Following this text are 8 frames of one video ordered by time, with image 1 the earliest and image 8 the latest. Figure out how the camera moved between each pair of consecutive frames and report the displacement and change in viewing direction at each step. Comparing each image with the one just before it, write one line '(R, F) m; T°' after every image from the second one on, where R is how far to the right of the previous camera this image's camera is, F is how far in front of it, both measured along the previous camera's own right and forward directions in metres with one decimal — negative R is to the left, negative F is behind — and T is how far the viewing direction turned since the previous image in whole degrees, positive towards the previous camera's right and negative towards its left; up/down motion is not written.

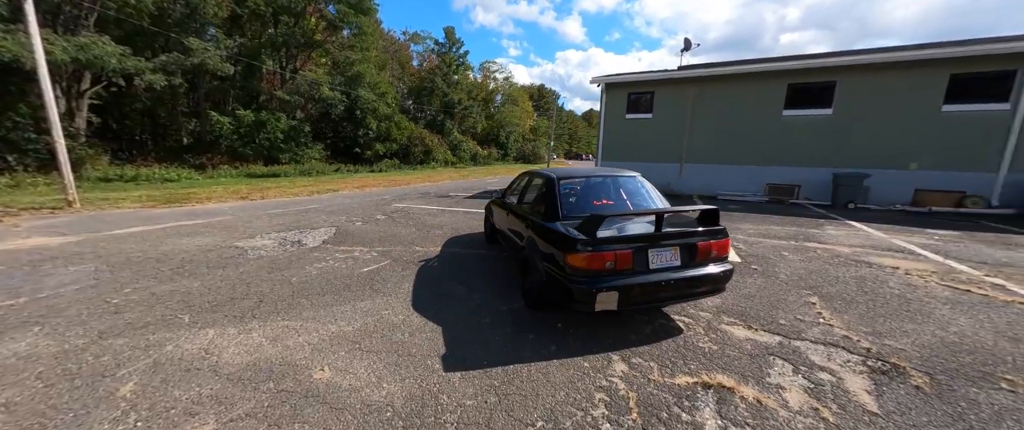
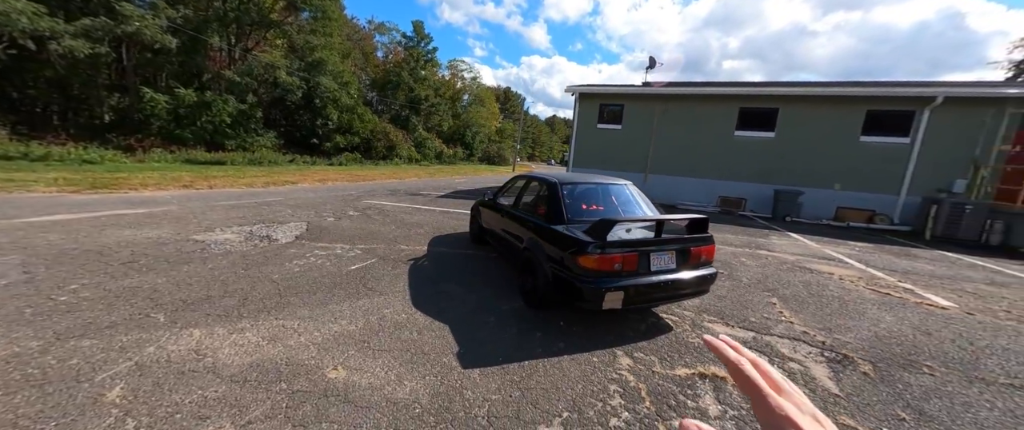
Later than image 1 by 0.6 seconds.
(-0.5, -0.1) m; +7°
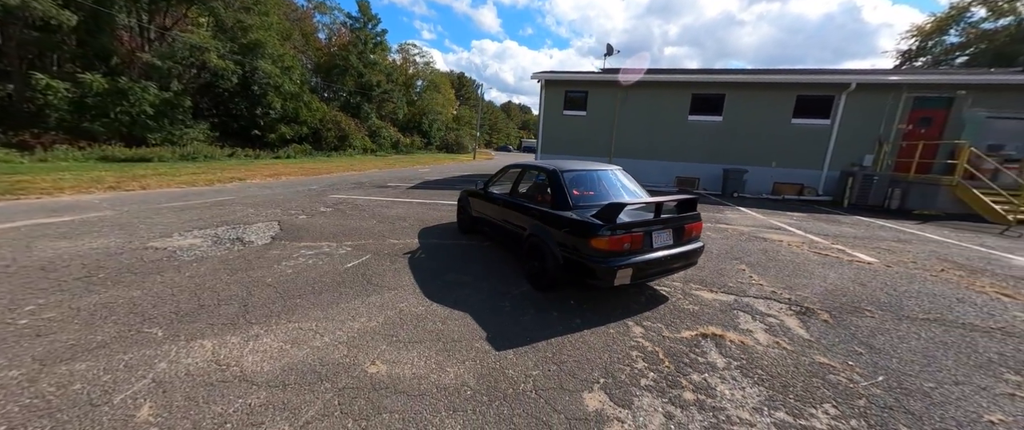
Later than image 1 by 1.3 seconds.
(-0.5, -0.1) m; +7°
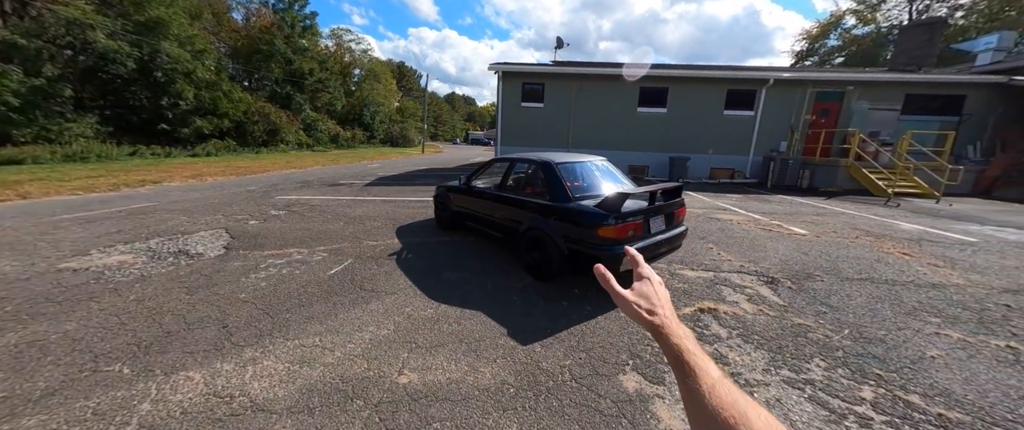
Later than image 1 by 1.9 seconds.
(-0.6, +0.1) m; +9°
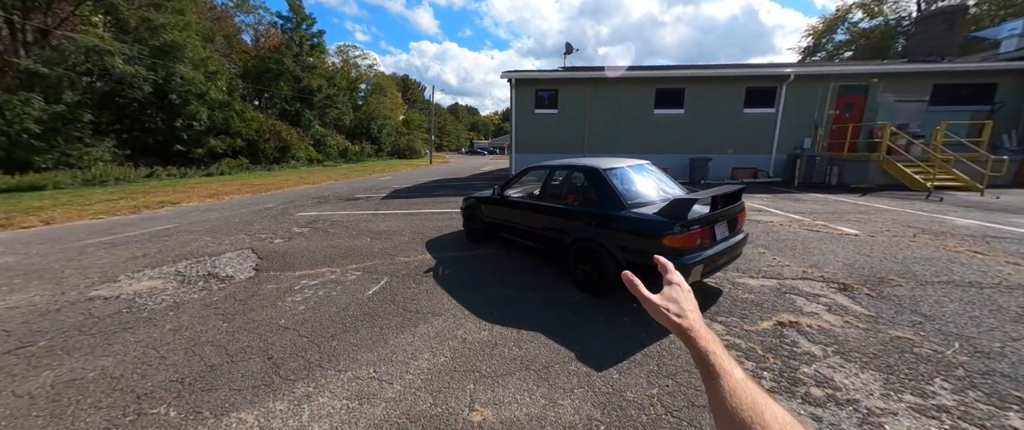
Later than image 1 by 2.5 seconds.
(-0.4, +0.2) m; -1°
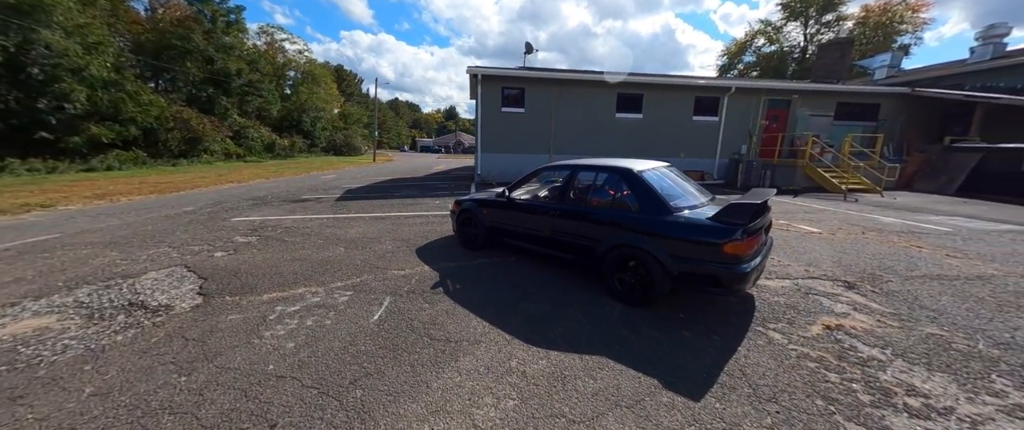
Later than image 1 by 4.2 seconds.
(-0.9, +0.5) m; +10°
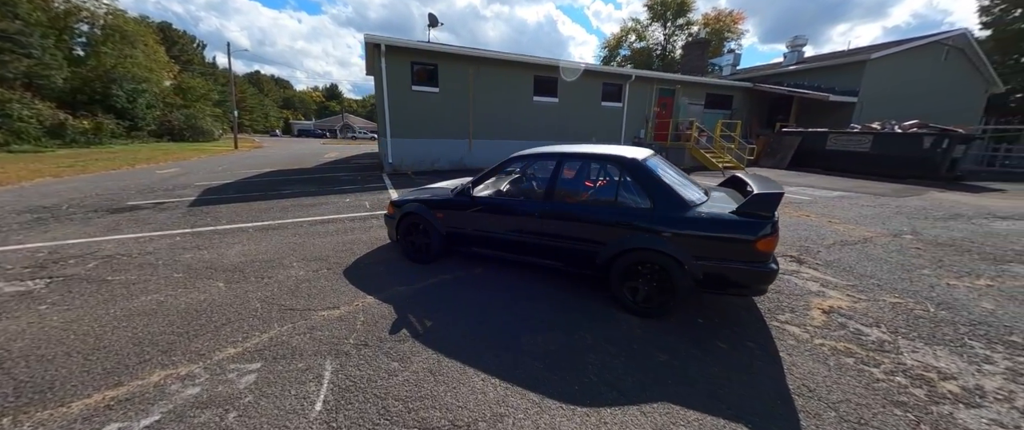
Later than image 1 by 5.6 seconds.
(-0.6, +0.9) m; +17°
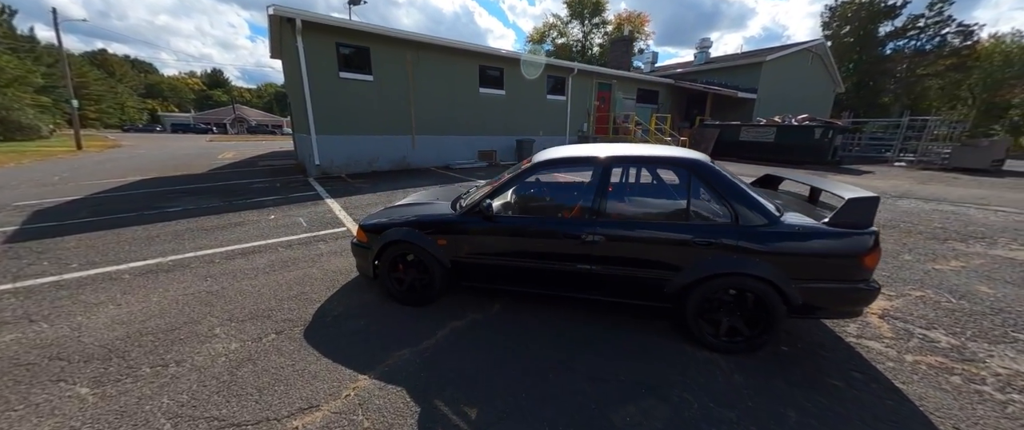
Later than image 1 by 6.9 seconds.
(-0.8, +0.9) m; +12°
